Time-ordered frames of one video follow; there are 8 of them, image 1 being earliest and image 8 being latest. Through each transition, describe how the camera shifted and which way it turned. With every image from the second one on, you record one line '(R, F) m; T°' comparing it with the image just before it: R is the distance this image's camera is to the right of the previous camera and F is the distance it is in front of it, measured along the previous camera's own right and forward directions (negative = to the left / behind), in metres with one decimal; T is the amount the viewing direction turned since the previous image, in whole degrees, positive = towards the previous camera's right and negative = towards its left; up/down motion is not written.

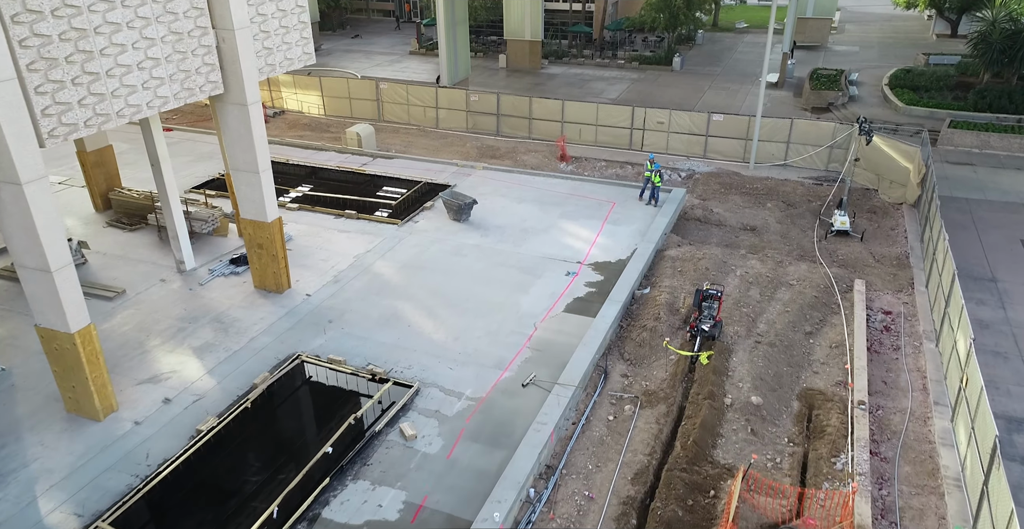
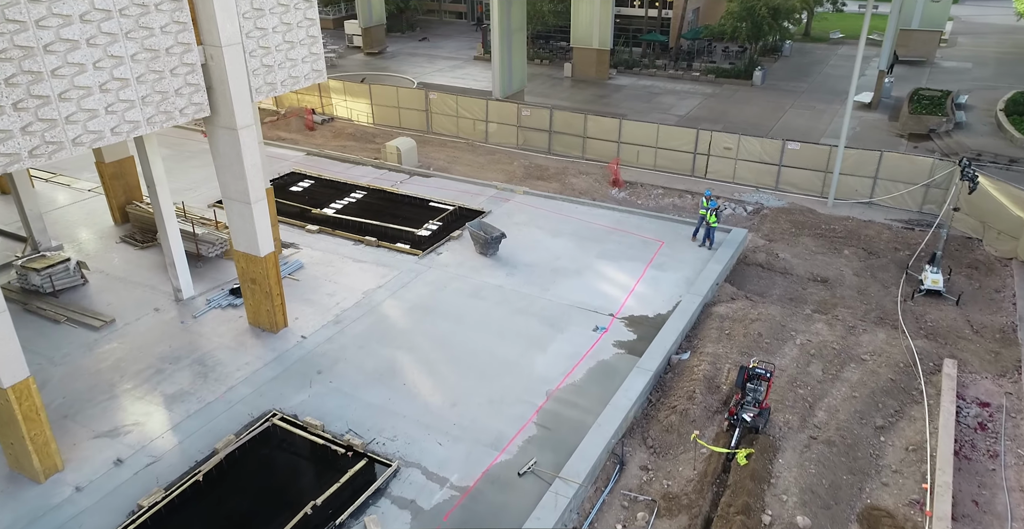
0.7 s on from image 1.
(+1.2, +2.3) m; -6°
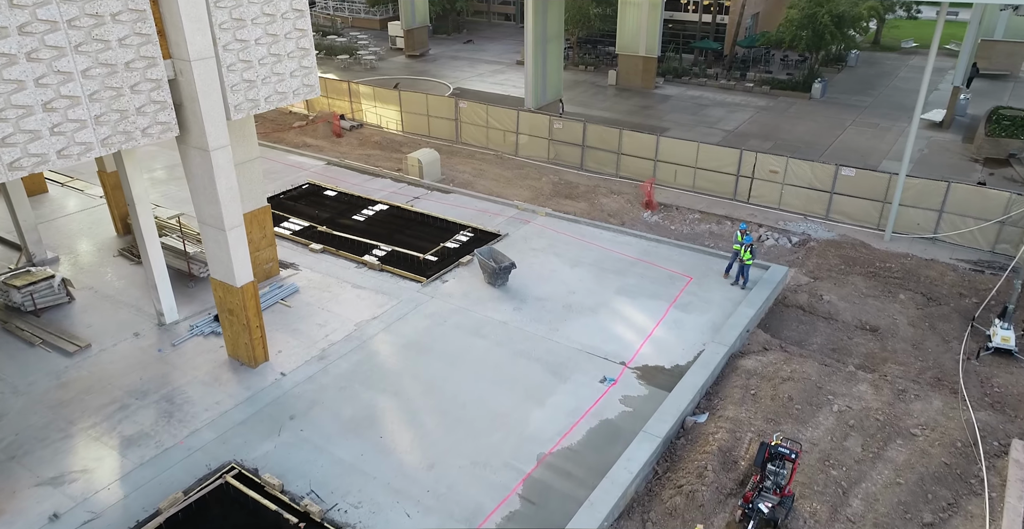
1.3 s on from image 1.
(+1.1, +1.7) m; -4°
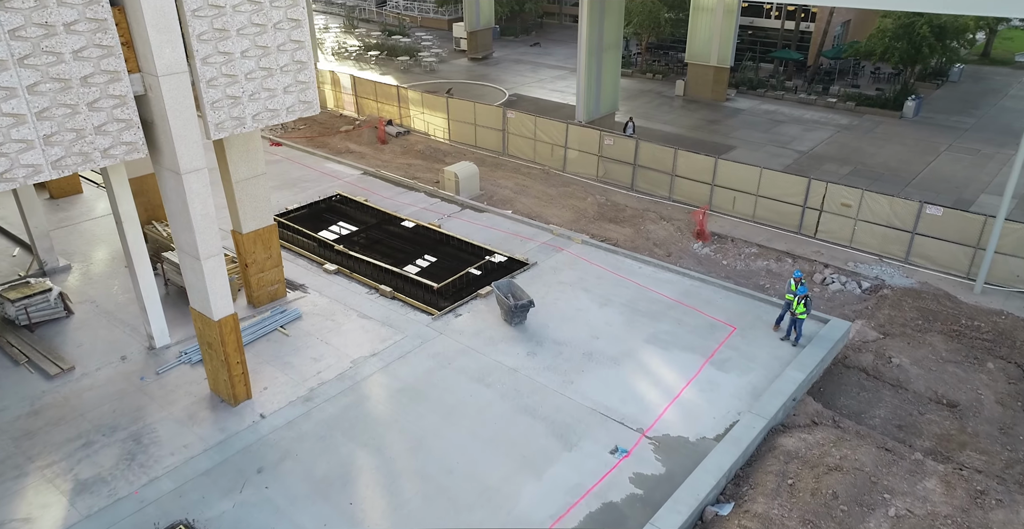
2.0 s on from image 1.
(+1.2, +1.8) m; -6°
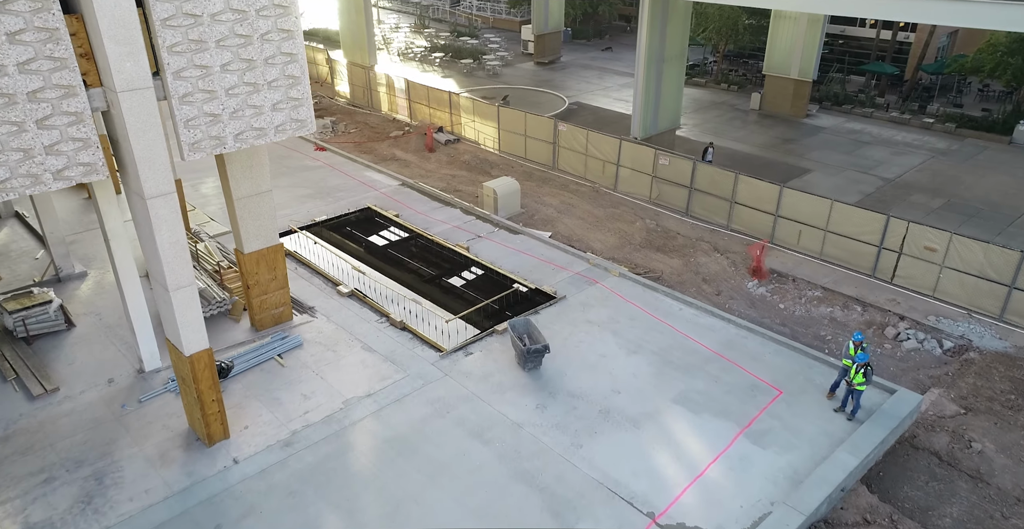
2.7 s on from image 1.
(+1.2, +1.7) m; -6°
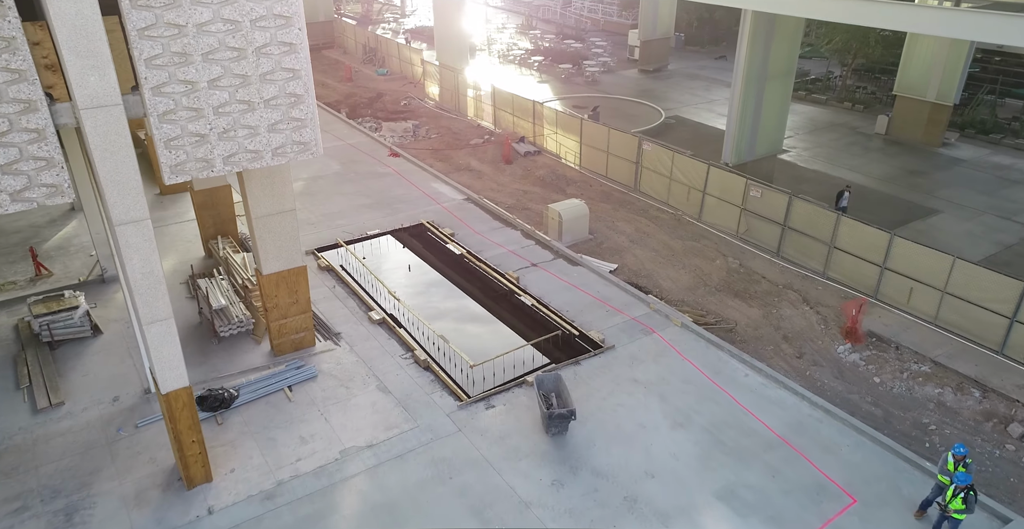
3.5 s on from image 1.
(+1.4, +1.9) m; -9°
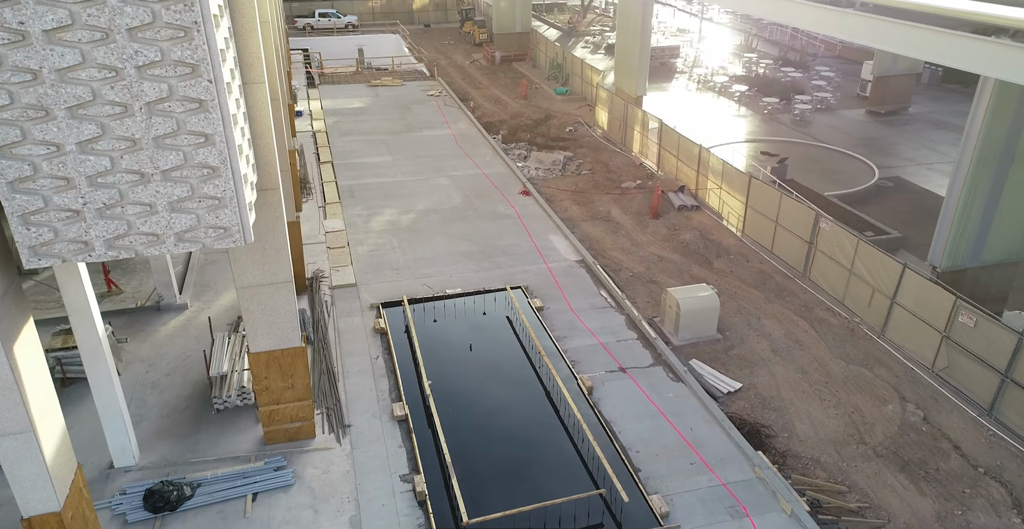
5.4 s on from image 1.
(+2.4, +4.1) m; -17°
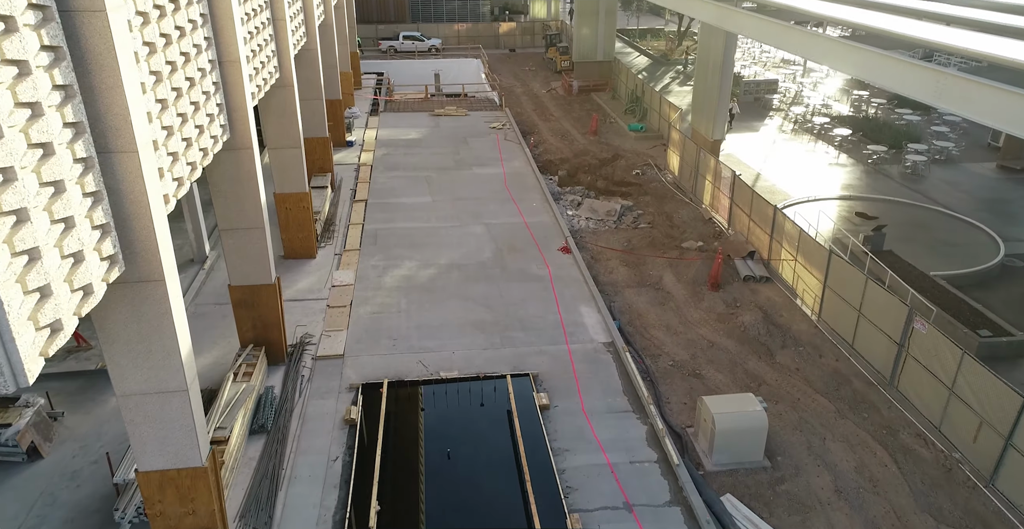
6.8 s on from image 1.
(+1.8, +2.9) m; -8°
